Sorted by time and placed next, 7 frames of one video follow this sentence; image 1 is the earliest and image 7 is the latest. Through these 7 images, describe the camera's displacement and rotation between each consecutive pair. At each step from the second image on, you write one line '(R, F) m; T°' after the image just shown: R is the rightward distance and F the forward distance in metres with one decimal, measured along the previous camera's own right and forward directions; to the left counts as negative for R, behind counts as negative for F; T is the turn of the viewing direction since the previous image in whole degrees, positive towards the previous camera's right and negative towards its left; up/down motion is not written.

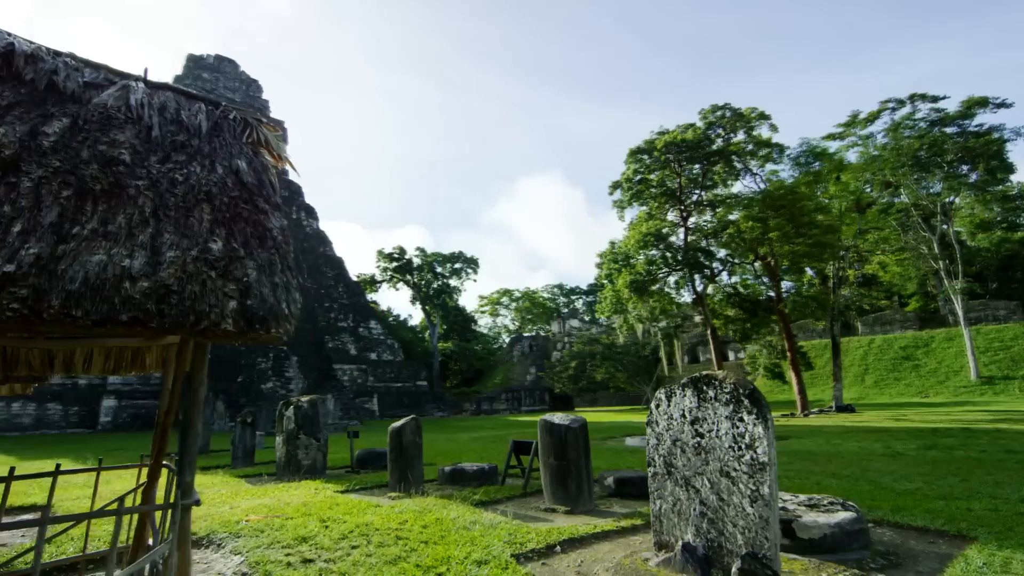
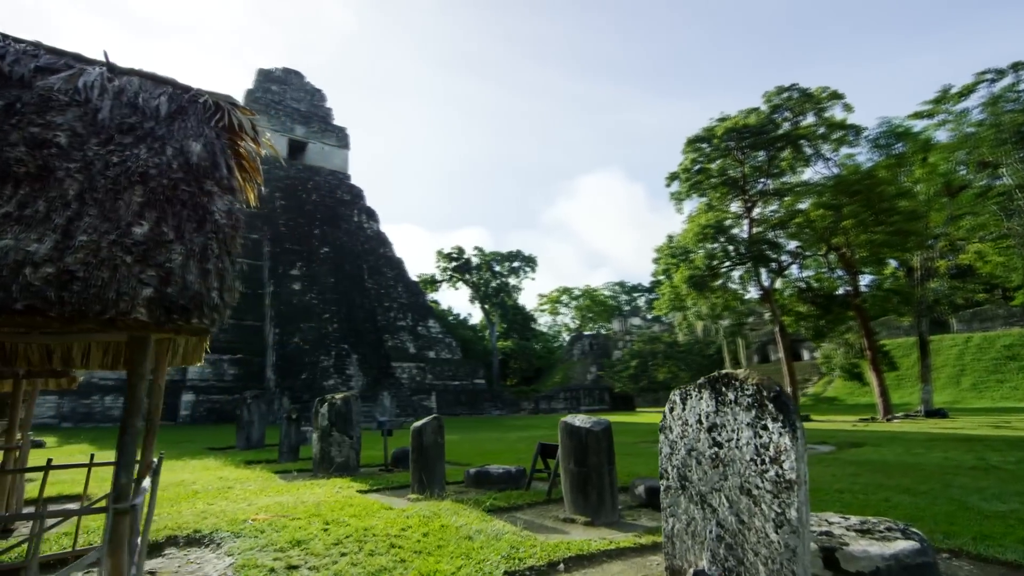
(+0.4, +0.4) m; -6°
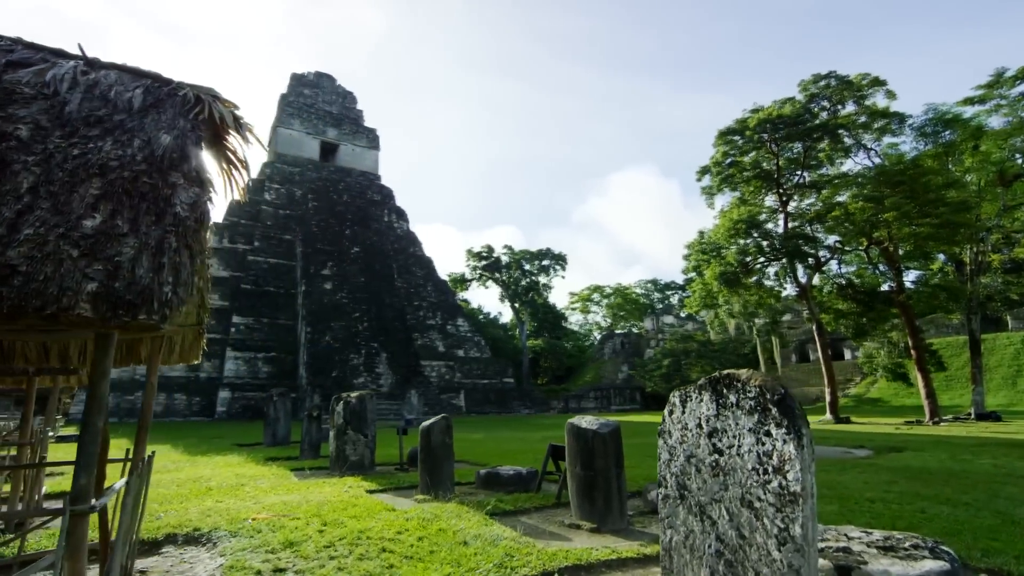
(+0.2, +0.2) m; -3°
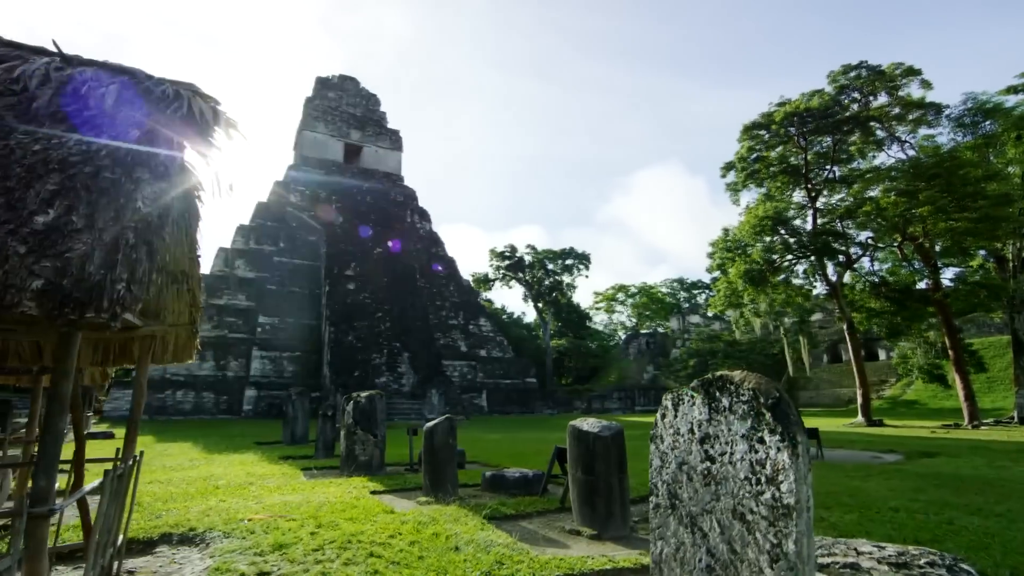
(+0.2, +0.1) m; -3°
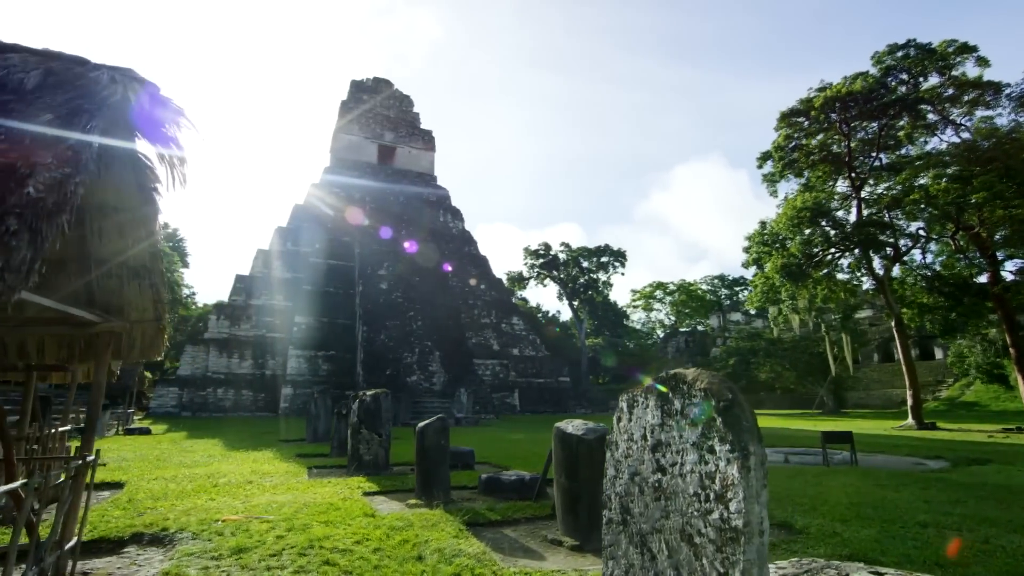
(+0.4, +0.3) m; -4°
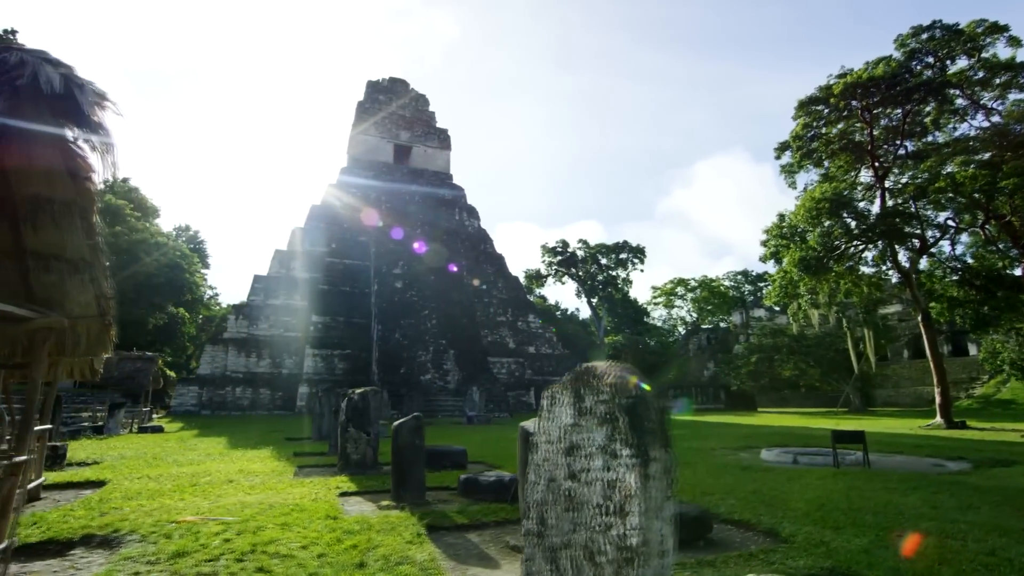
(+0.4, +0.2) m; -3°
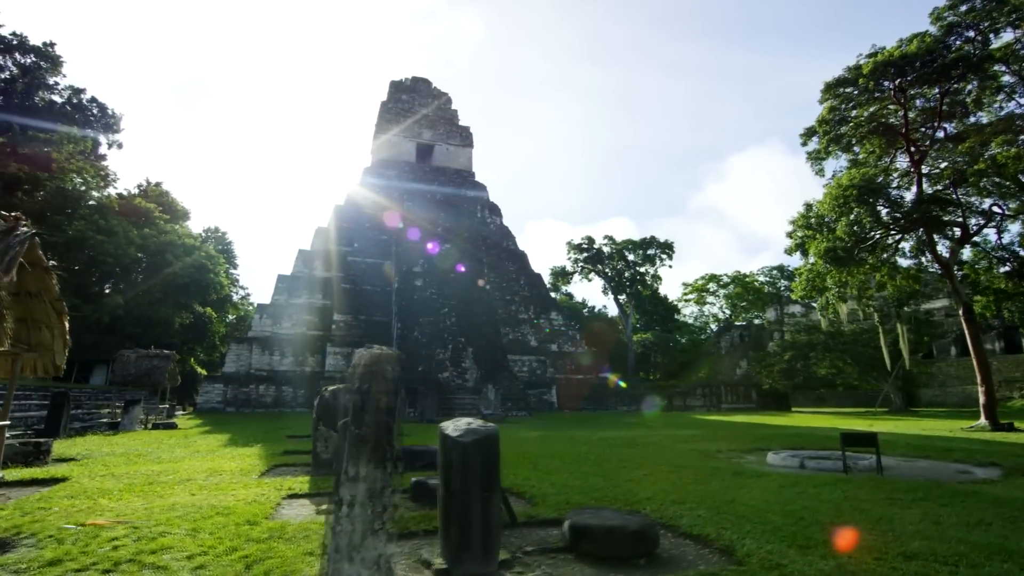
(+0.7, +0.4) m; -4°
